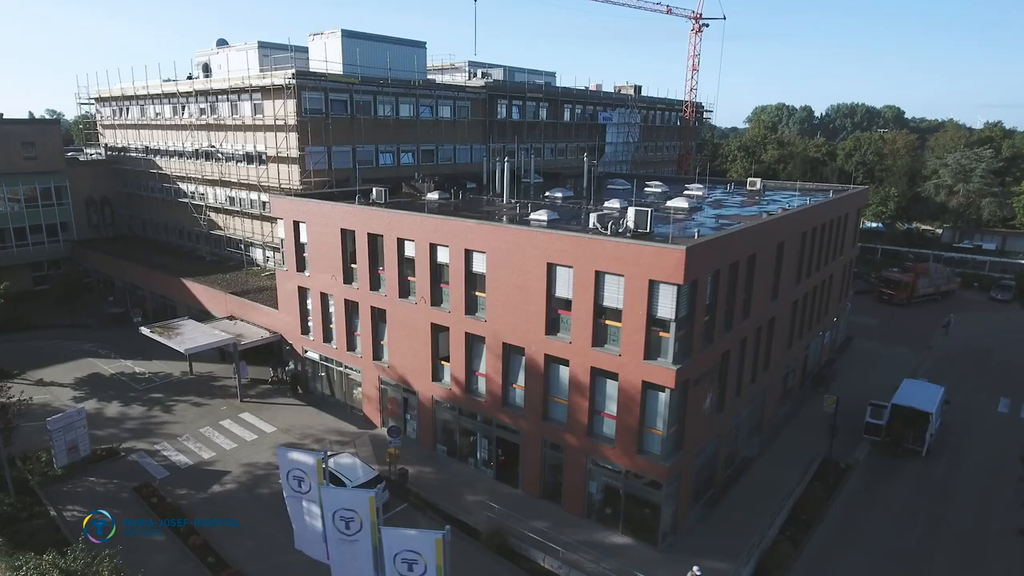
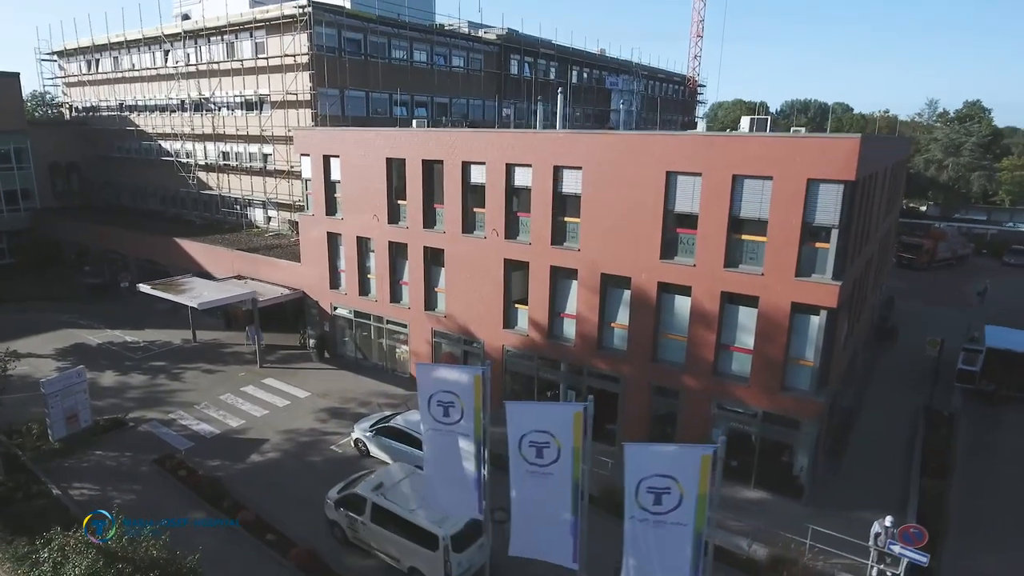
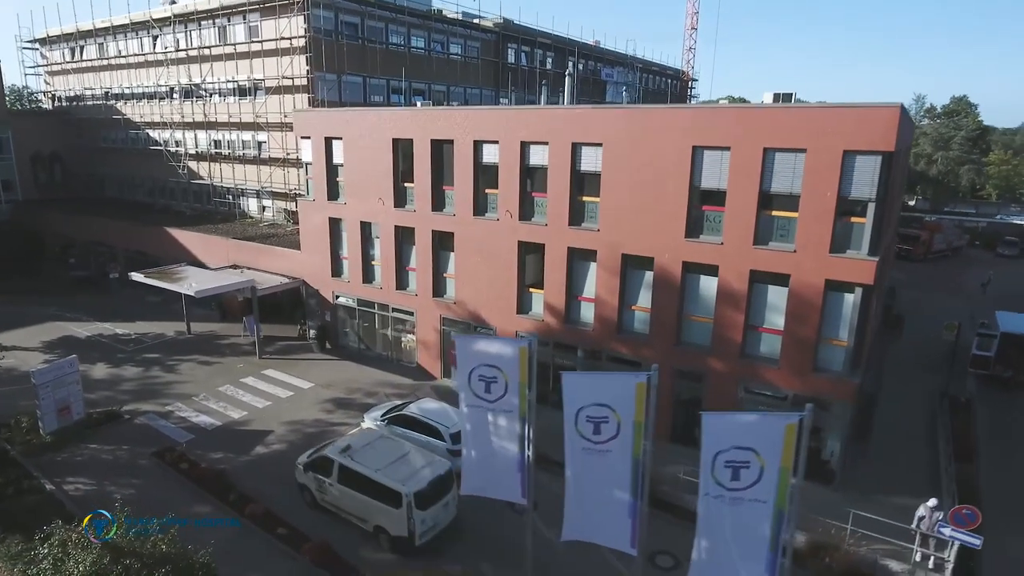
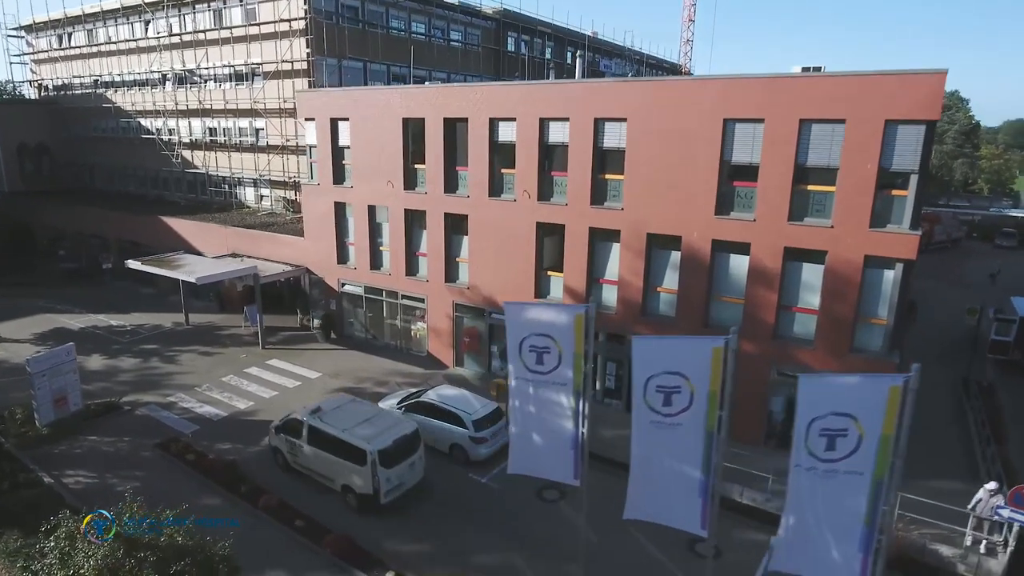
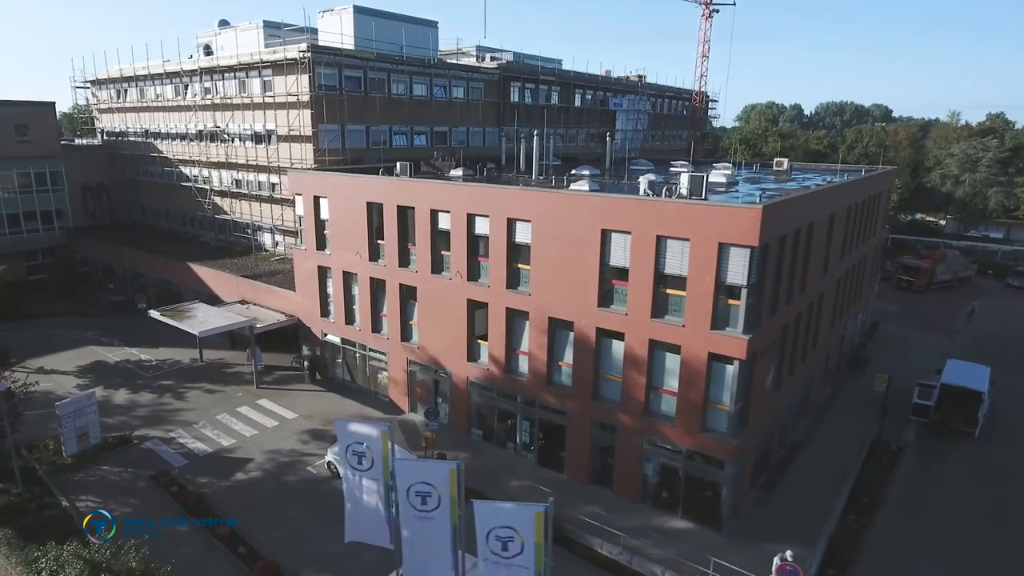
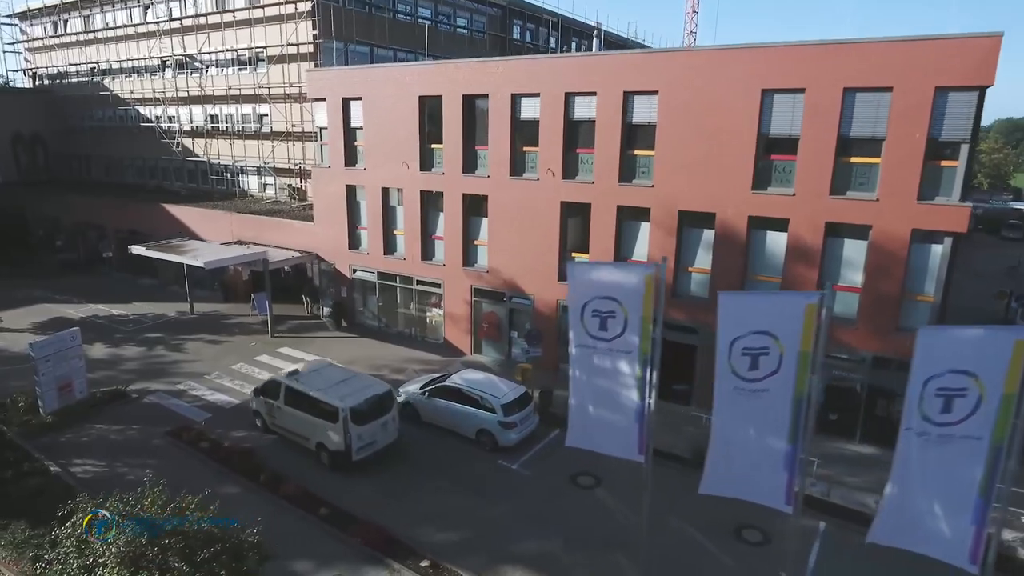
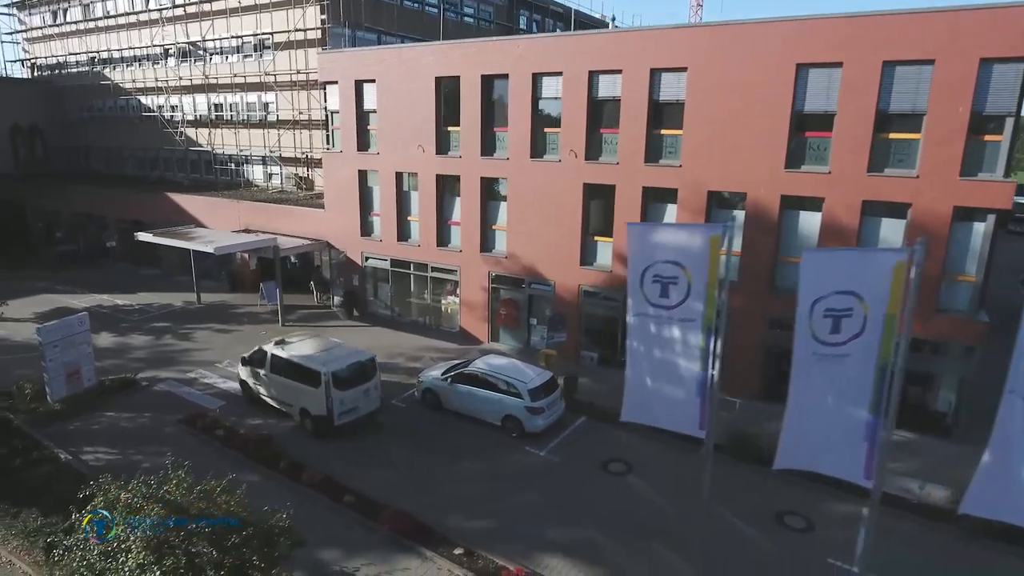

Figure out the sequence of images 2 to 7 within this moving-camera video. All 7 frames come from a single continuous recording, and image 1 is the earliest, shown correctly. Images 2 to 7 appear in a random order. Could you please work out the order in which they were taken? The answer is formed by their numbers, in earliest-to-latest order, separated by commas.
5, 2, 3, 4, 6, 7
